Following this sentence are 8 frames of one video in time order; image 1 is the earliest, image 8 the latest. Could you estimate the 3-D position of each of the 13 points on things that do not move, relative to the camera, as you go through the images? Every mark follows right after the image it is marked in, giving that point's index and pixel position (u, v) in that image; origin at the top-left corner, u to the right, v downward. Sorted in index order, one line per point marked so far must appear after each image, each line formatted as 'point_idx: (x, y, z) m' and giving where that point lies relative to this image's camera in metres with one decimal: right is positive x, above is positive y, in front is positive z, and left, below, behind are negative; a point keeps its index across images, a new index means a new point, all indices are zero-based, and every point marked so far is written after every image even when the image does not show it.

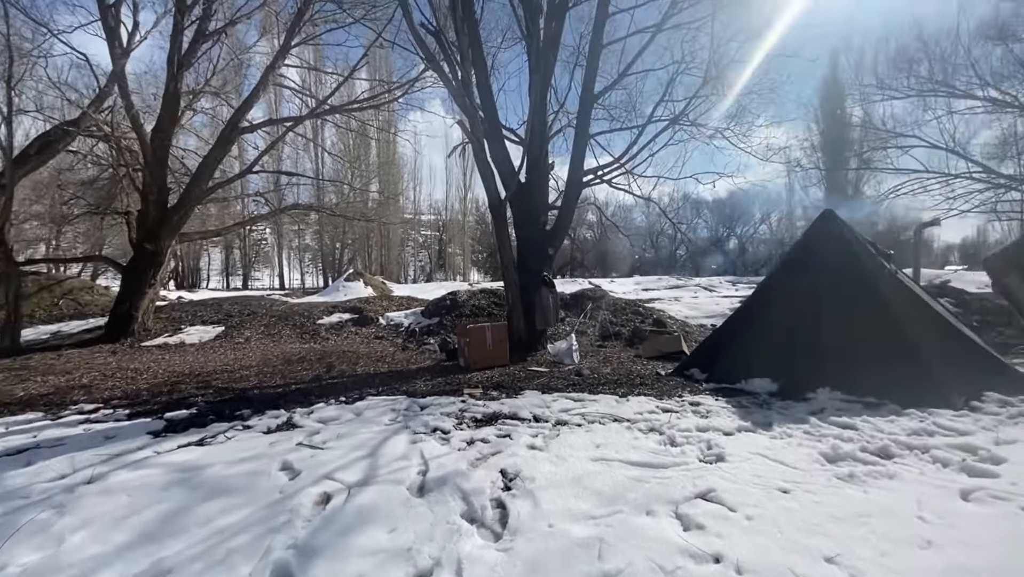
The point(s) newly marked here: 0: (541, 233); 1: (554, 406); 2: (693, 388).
0: (+0.4, +0.8, +6.9) m
1: (+0.3, -0.9, +3.8) m
2: (+1.7, -0.9, +4.4) m
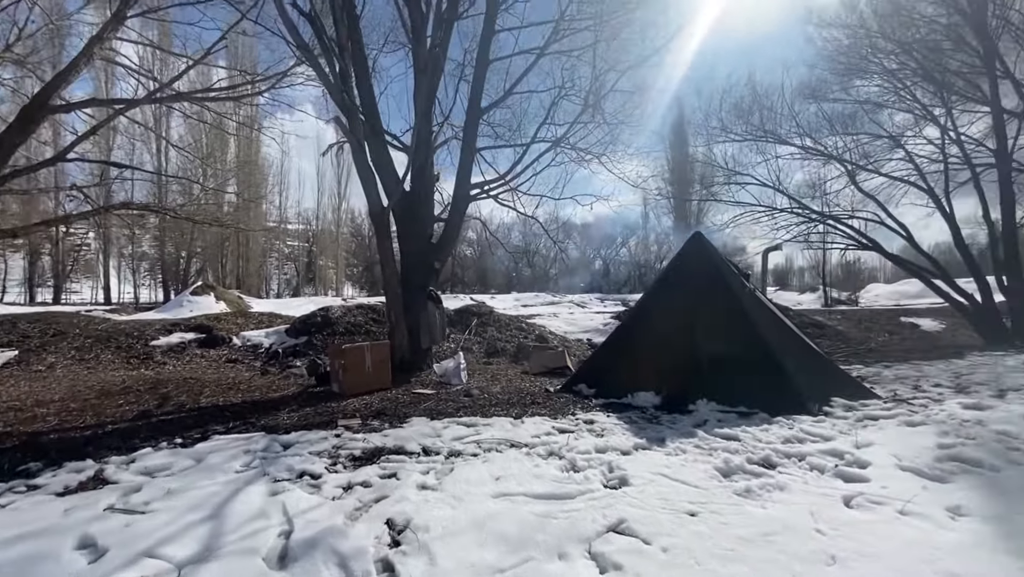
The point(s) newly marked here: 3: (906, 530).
0: (-1.2, +0.6, +6.5) m
1: (-0.5, -1.1, +3.4) m
2: (+0.7, -1.1, +4.4) m
3: (+1.7, -1.0, +2.1) m
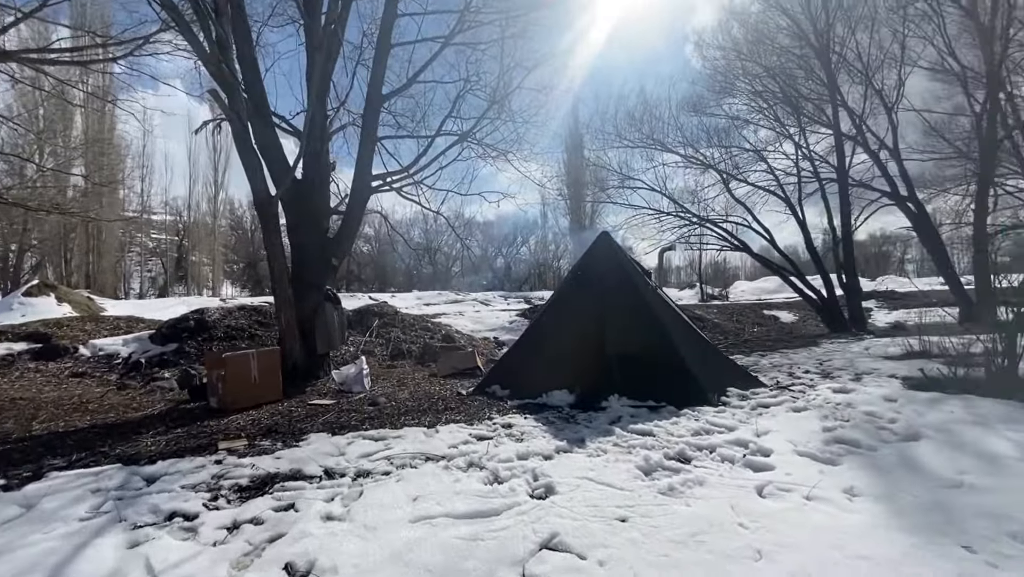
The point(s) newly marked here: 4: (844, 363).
0: (-2.4, +0.6, +5.9) m
1: (-1.0, -1.1, +3.1) m
2: (-0.1, -1.1, +4.2) m
3: (+1.4, -1.0, +2.2) m
4: (+4.1, -0.9, +5.9) m
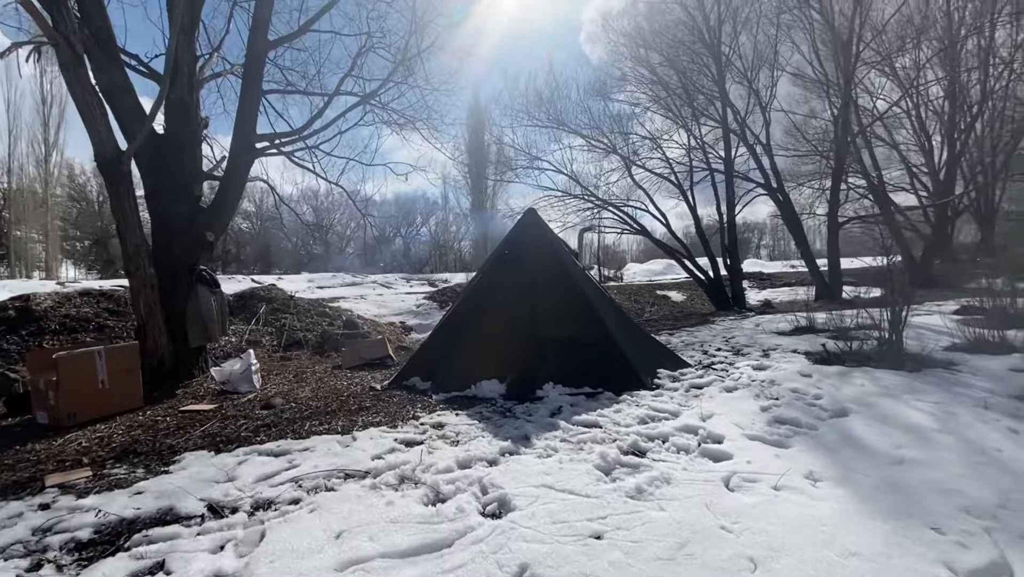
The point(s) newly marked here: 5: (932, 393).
0: (-3.3, +0.8, +4.9) m
1: (-1.4, -0.9, +2.4) m
2: (-0.7, -0.9, +3.7) m
3: (+1.2, -0.9, +2.1) m
4: (+3.1, -0.7, +6.2) m
5: (+3.0, -0.8, +3.4) m
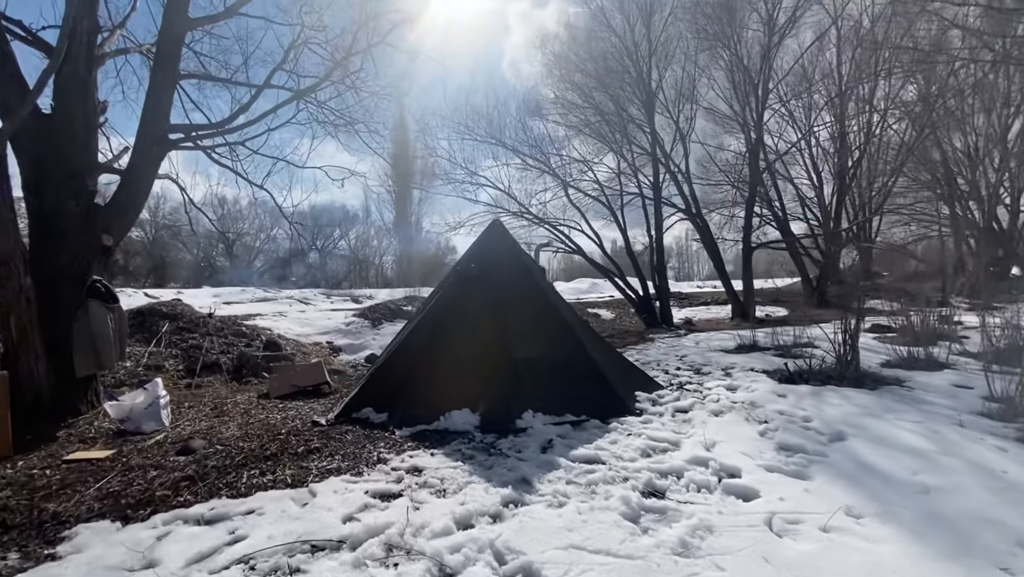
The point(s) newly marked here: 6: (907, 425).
0: (-3.5, +0.7, +4.0) m
1: (-1.3, -1.0, +1.8) m
2: (-0.8, -1.0, +3.2) m
3: (+1.3, -1.0, +1.8) m
4: (+2.5, -0.9, +6.3) m
5: (+2.9, -0.9, +3.5) m
6: (+2.6, -0.9, +3.2) m
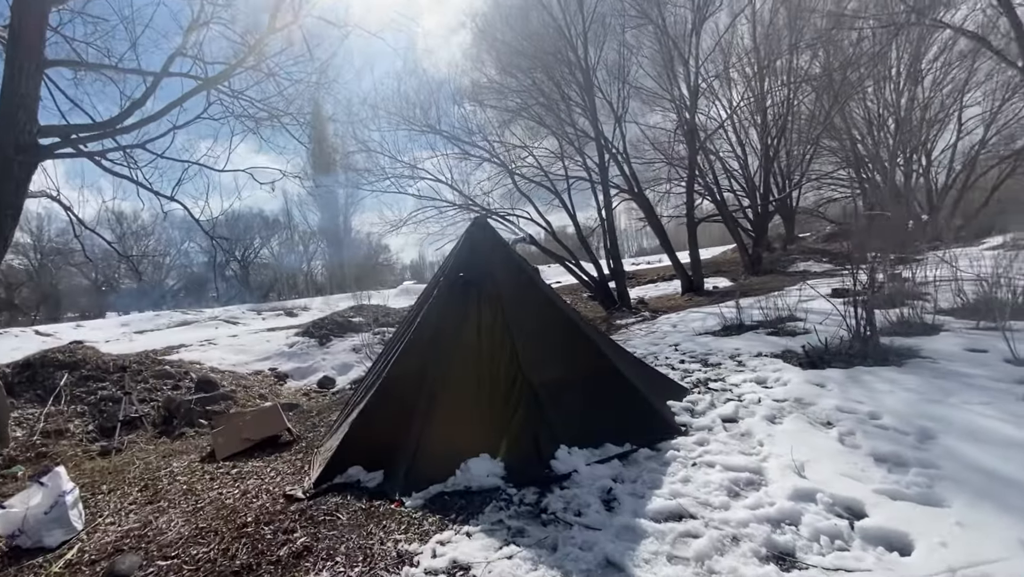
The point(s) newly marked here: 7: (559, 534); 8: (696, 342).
0: (-3.5, +0.3, +2.8) m
1: (-0.9, -1.2, +1.0) m
2: (-0.6, -1.2, +2.4) m
3: (+1.7, -1.0, +1.4) m
4: (+2.2, -0.7, +5.9) m
5: (+3.0, -0.7, +3.2) m
6: (+2.8, -0.7, +2.9) m
7: (+0.2, -1.1, +2.1) m
8: (+2.3, -0.7, +6.1) m
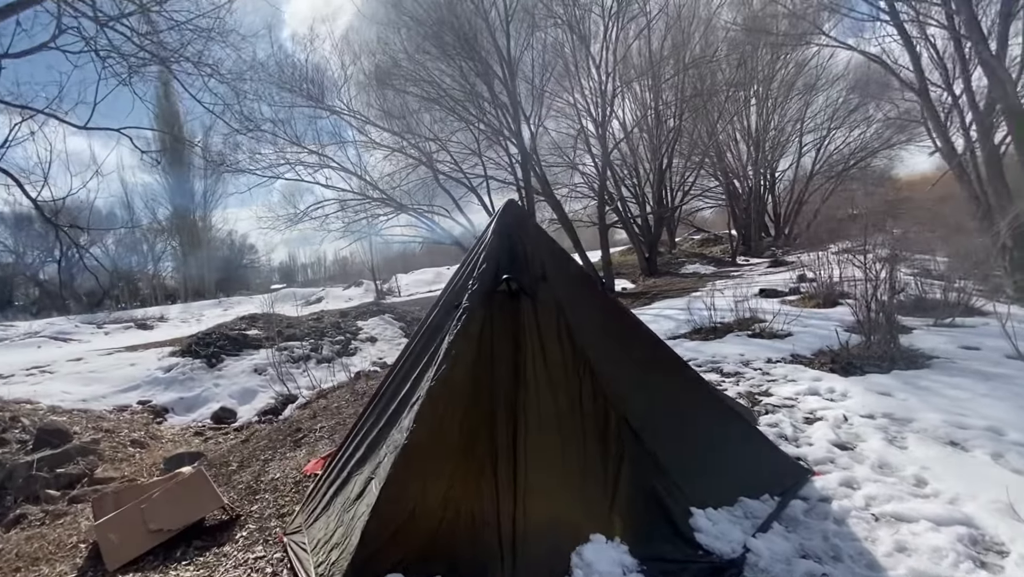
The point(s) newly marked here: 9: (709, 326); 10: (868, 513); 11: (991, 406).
0: (-2.9, +0.2, +1.1) m
1: (+0.2, -1.2, 0.0) m
2: (0.0, -1.2, +1.5) m
3: (+2.5, -1.0, +1.0) m
4: (+2.0, -0.7, +5.5) m
5: (+3.4, -0.7, +3.1) m
6: (+3.2, -0.7, +2.7) m
7: (+0.9, -1.1, +1.3) m
8: (+2.0, -0.7, +5.7) m
9: (+2.7, -0.5, +6.6) m
10: (+1.5, -1.0, +2.1) m
11: (+2.9, -0.7, +2.9) m
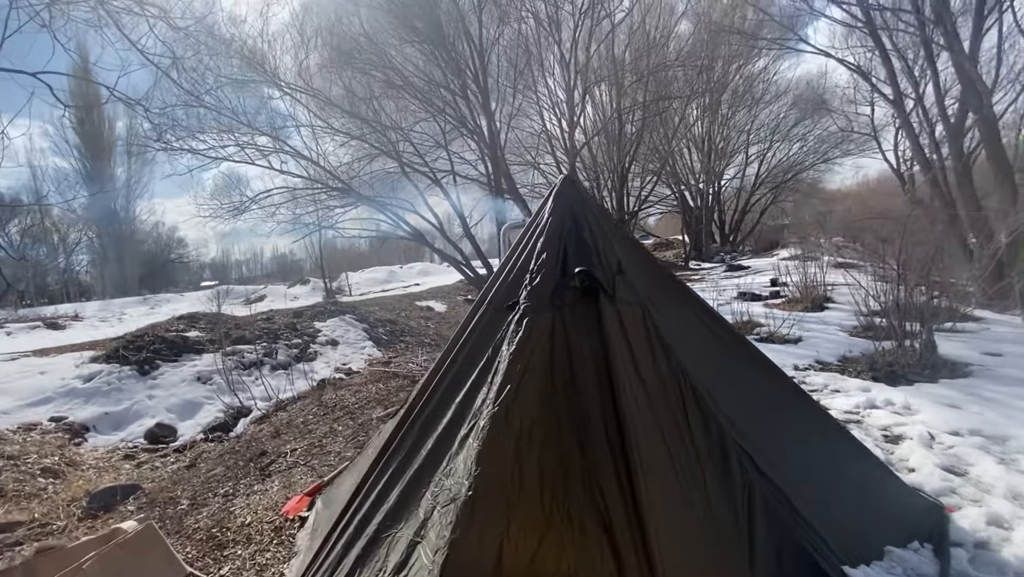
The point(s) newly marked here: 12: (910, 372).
0: (-2.4, +0.3, +0.2) m
1: (+0.7, -1.2, -0.5) m
2: (+0.5, -1.2, +0.9) m
3: (+3.0, -1.0, +0.7) m
4: (+1.9, -0.7, +5.2) m
5: (+3.6, -0.7, +2.9) m
6: (+3.5, -0.7, +2.5) m
7: (+1.3, -1.1, +0.9) m
8: (+2.0, -0.7, +5.3) m
9: (+2.6, -0.5, +6.3) m
10: (+1.9, -1.0, +1.7) m
11: (+3.2, -0.7, +2.7) m
12: (+3.1, -0.7, +3.8) m
